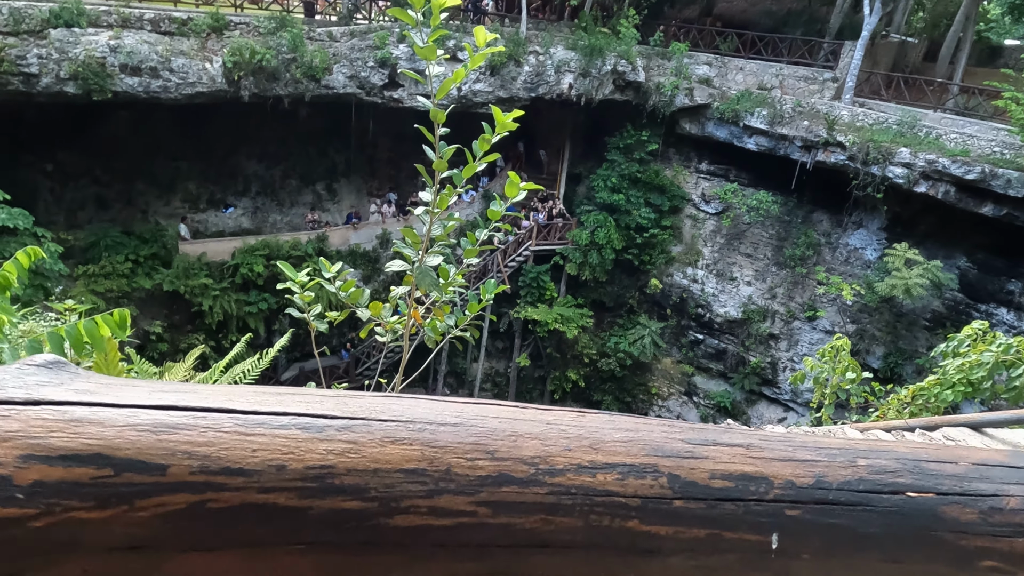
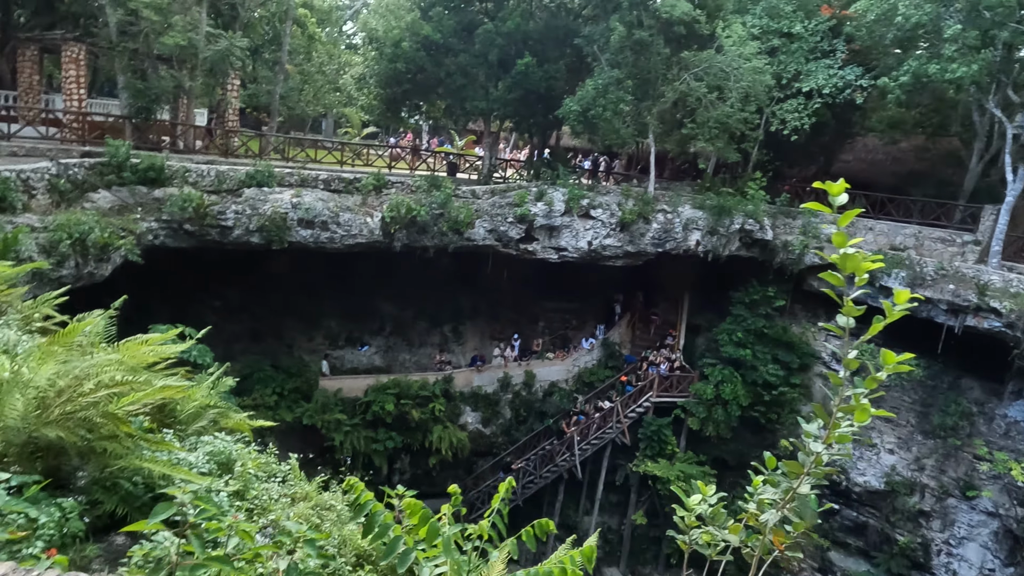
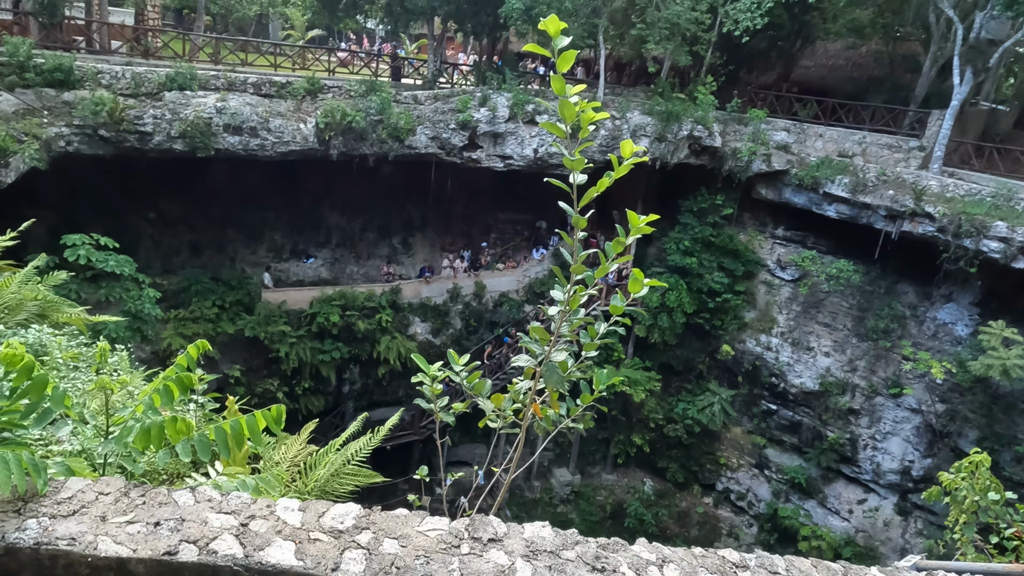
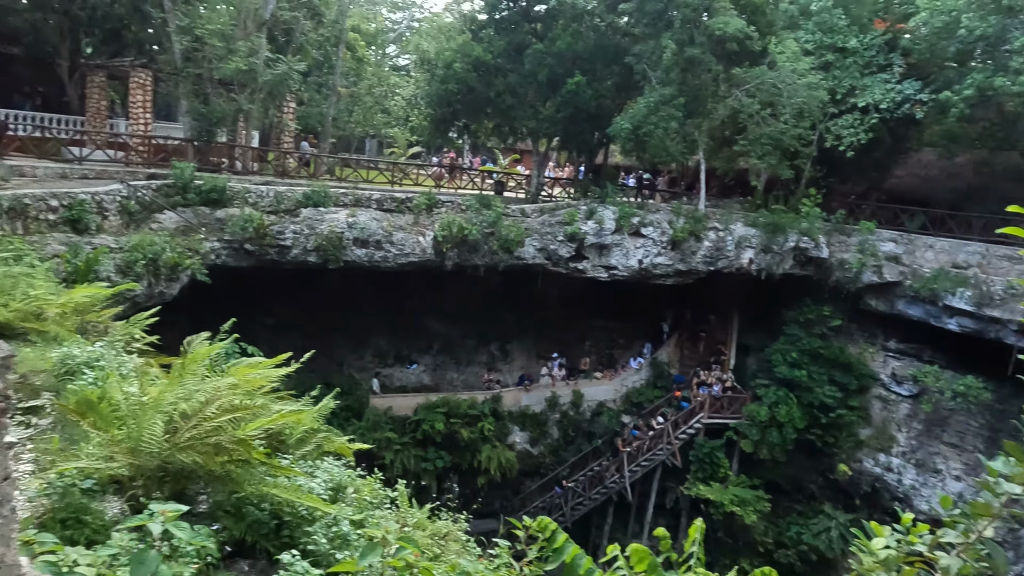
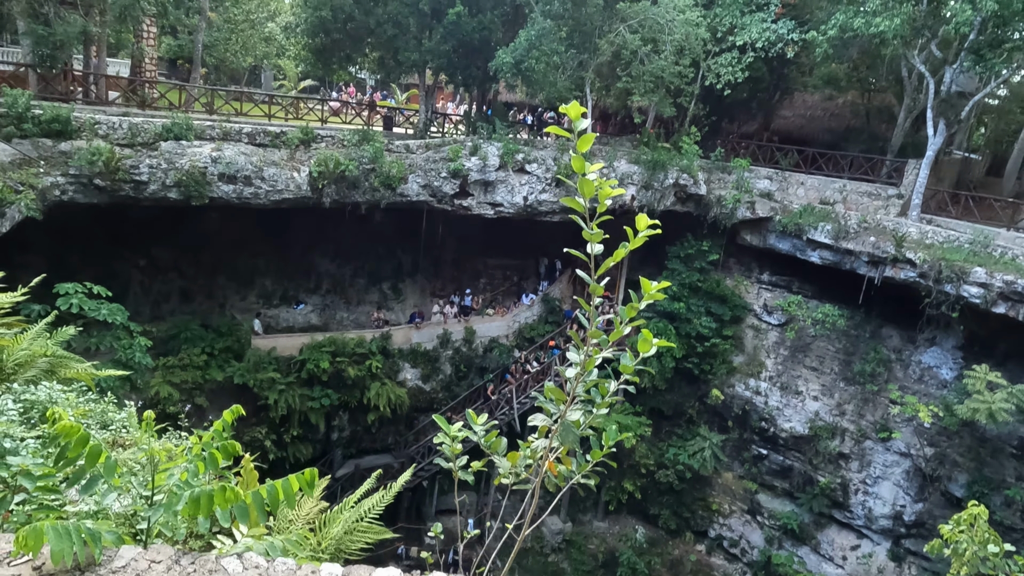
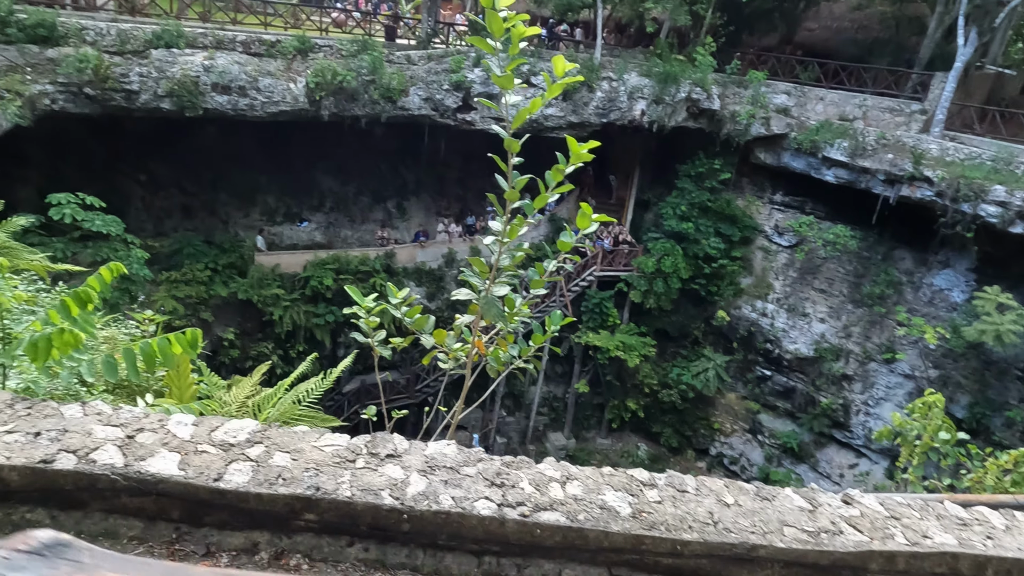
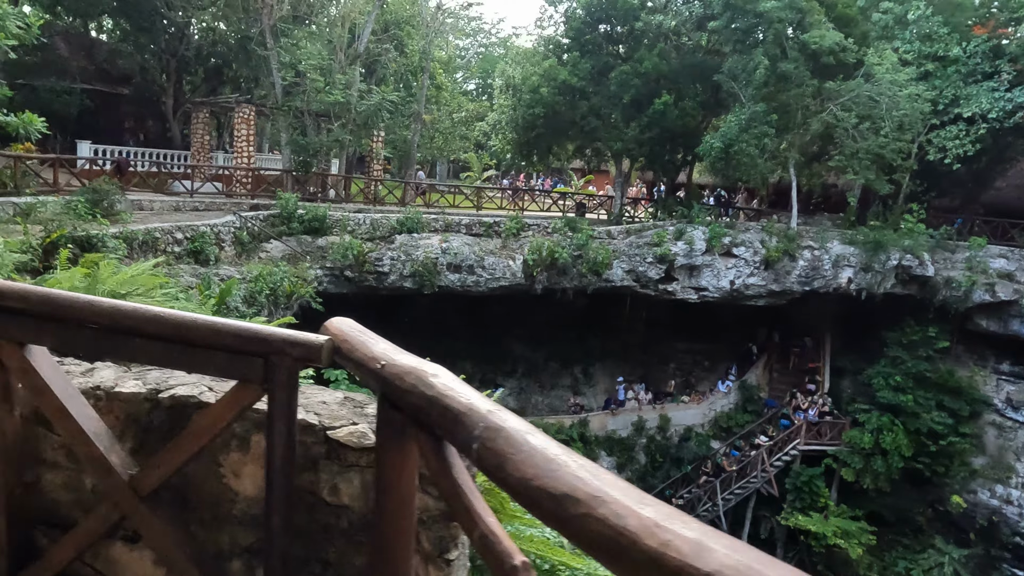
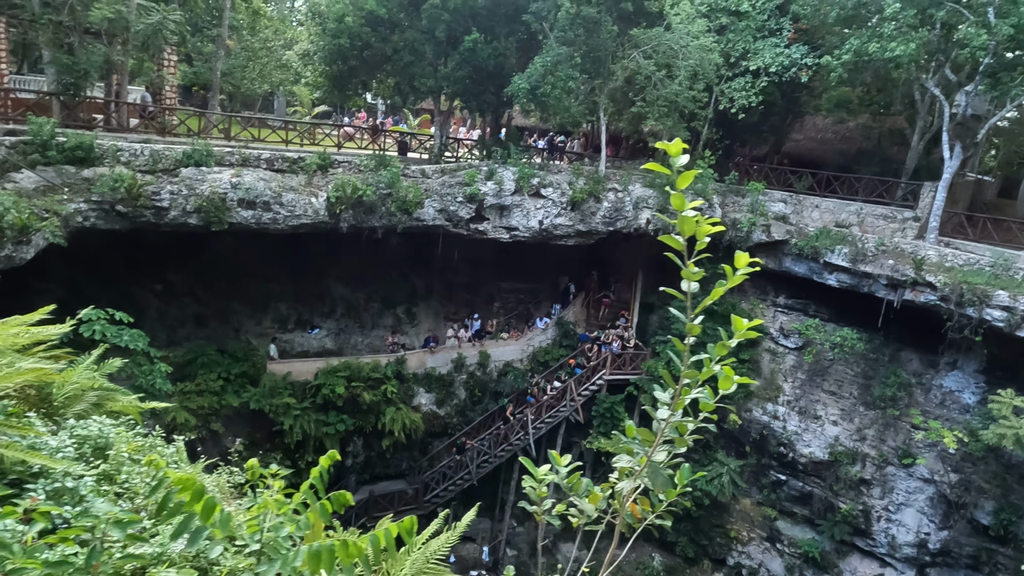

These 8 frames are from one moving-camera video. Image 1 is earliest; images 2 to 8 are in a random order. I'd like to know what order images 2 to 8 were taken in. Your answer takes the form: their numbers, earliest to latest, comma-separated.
6, 3, 5, 8, 2, 4, 7
